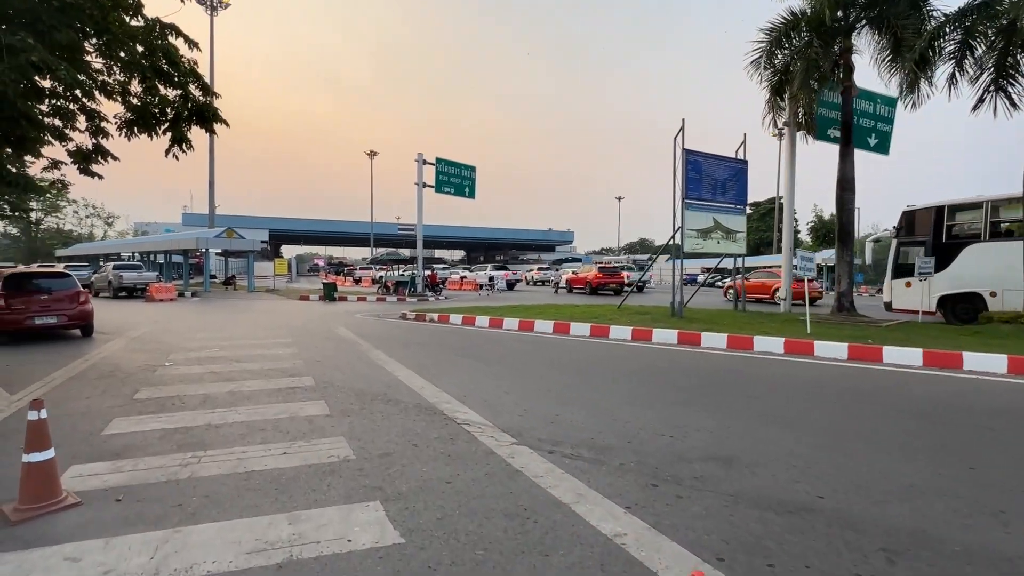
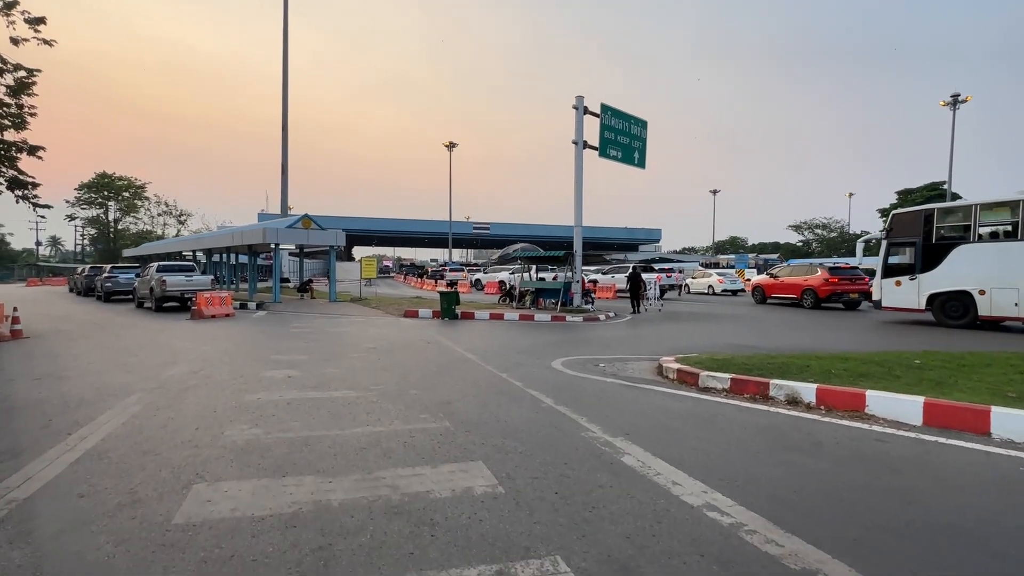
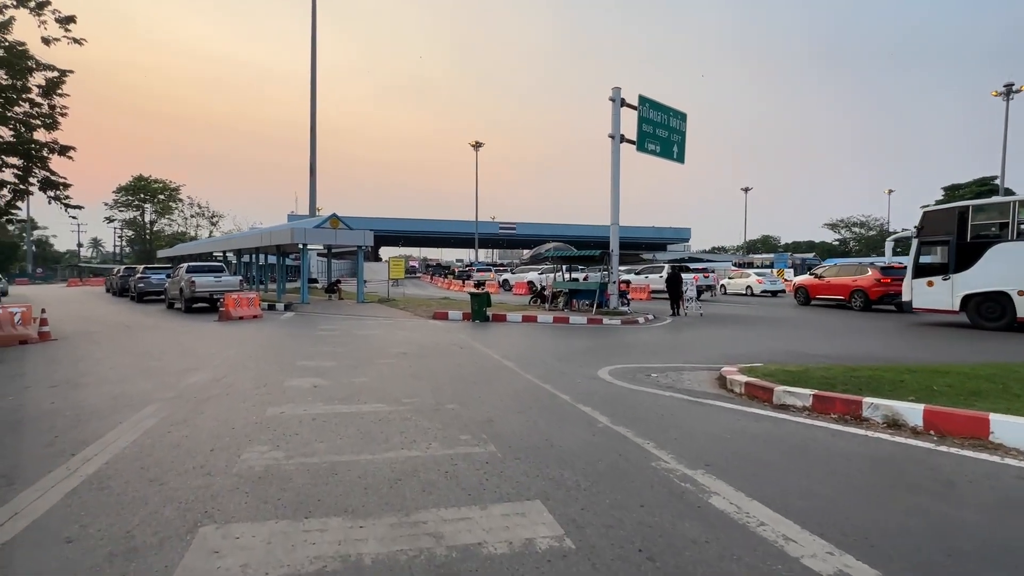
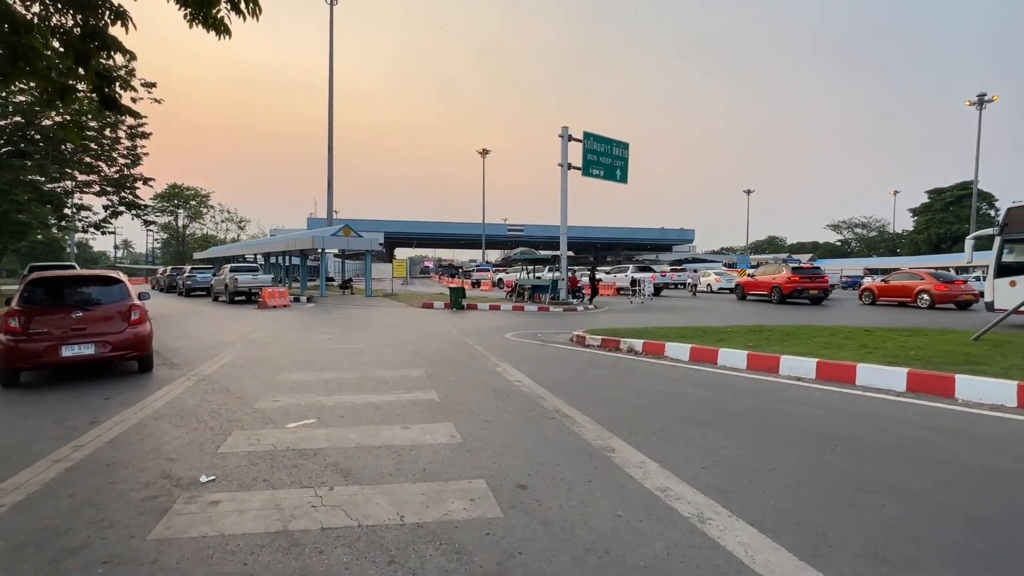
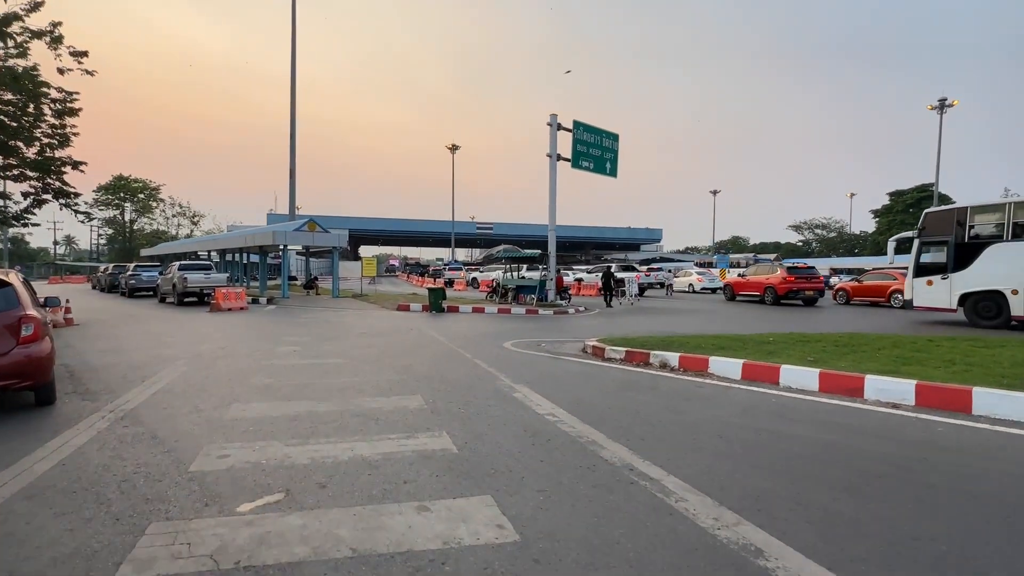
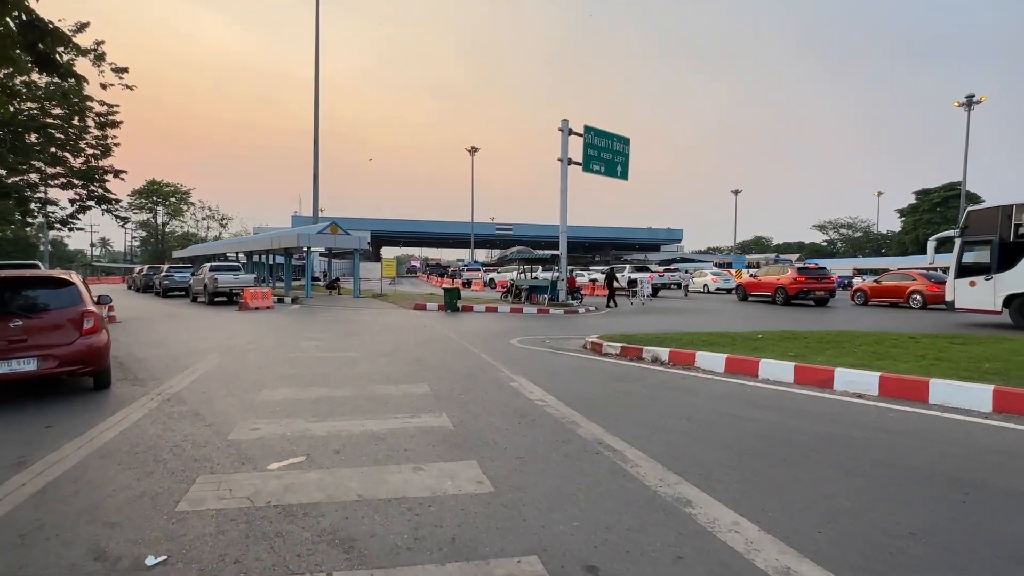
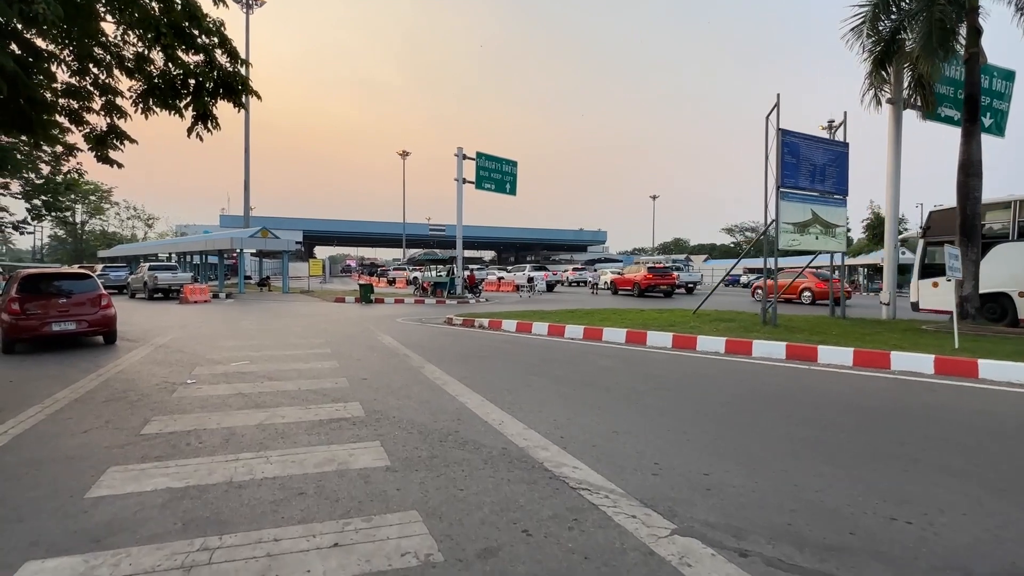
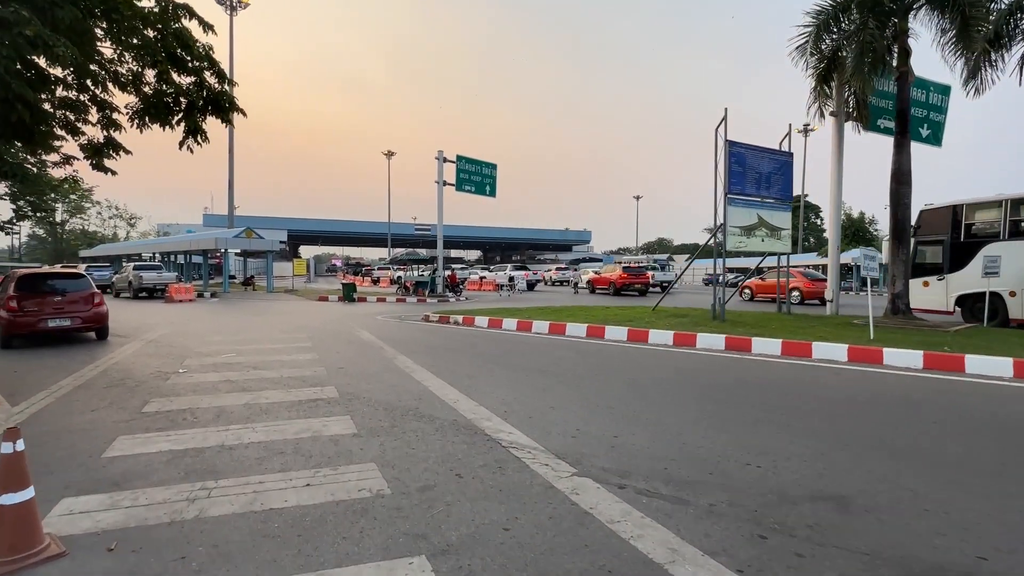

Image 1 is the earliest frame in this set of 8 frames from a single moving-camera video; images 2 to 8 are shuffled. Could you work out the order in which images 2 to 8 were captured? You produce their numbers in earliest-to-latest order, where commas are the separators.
8, 7, 4, 6, 5, 2, 3
